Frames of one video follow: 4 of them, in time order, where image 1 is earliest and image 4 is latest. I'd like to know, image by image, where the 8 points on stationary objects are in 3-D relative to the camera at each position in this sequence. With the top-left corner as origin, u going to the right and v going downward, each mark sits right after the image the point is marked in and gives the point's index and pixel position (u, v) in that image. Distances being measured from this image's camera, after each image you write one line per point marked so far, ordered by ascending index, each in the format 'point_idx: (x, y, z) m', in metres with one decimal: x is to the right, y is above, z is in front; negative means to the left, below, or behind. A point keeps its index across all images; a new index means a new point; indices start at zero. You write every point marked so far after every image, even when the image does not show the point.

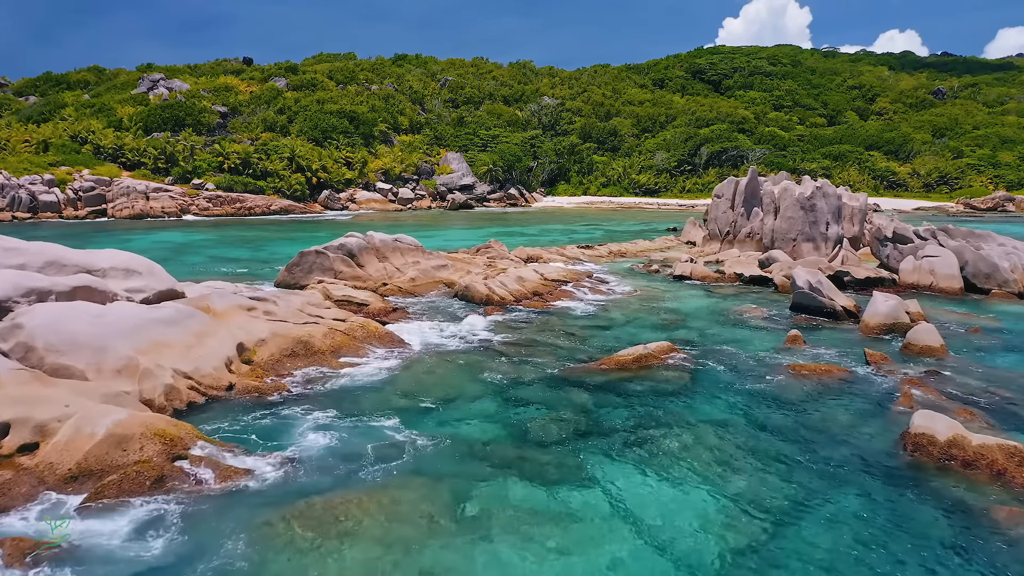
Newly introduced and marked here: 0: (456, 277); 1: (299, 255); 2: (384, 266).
0: (-1.6, +0.3, +17.1) m
1: (-5.8, +0.9, +16.1) m
2: (-3.6, +0.6, +16.7) m
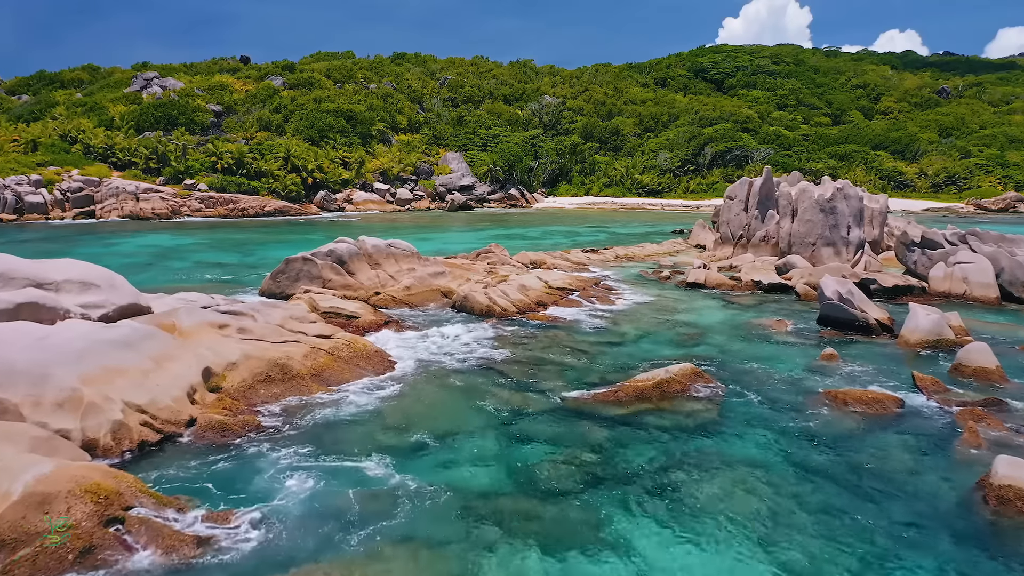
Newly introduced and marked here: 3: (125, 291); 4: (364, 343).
0: (-1.6, +0.1, +15.9) m
1: (-5.7, +0.7, +14.9) m
2: (-3.6, +0.4, +15.5) m
3: (-6.6, -0.1, +10.0) m
4: (-2.7, -1.0, +10.7) m
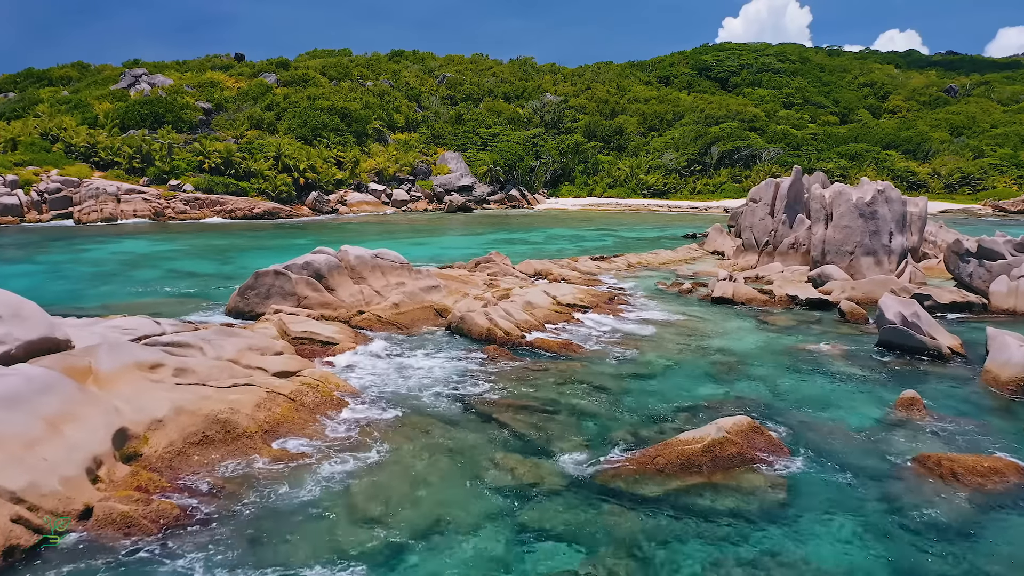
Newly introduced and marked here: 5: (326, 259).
0: (-1.5, -0.3, +14.0) m
1: (-5.7, +0.3, +12.9) m
2: (-3.5, 0.0, +13.6) m
3: (-6.5, -0.5, +8.1) m
4: (-2.6, -1.4, +8.7) m
5: (-4.2, +0.7, +13.3) m
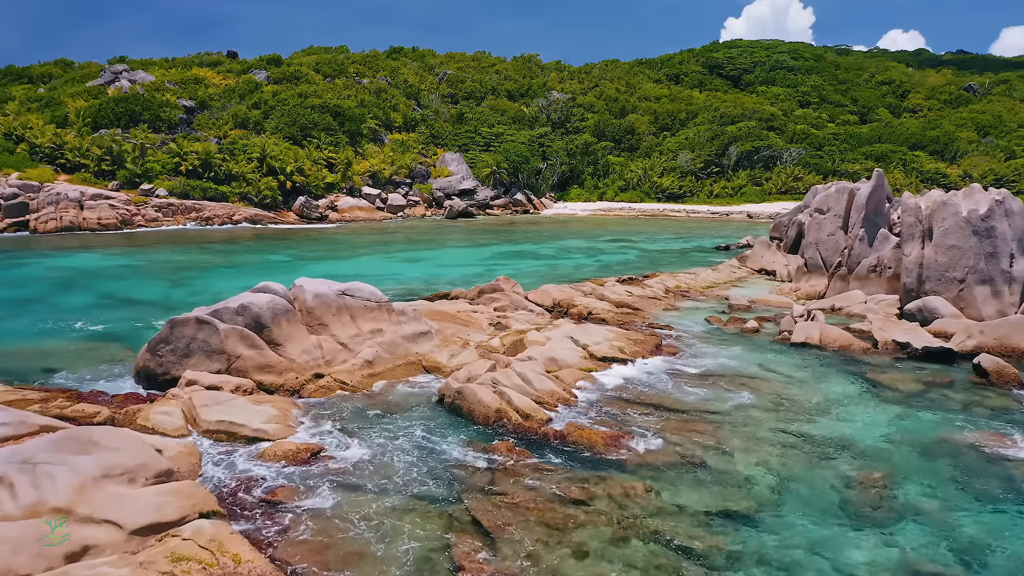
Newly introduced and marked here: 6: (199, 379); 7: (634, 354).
0: (-1.2, -1.2, +10.2) m
1: (-5.4, -0.6, +9.2) m
2: (-3.2, -0.9, +9.8) m
3: (-6.2, -1.3, +4.3) m
4: (-2.3, -2.2, +4.9) m
5: (-3.9, -0.2, +9.6) m
6: (-4.4, -1.3, +8.5) m
7: (+2.2, -1.2, +10.7) m
